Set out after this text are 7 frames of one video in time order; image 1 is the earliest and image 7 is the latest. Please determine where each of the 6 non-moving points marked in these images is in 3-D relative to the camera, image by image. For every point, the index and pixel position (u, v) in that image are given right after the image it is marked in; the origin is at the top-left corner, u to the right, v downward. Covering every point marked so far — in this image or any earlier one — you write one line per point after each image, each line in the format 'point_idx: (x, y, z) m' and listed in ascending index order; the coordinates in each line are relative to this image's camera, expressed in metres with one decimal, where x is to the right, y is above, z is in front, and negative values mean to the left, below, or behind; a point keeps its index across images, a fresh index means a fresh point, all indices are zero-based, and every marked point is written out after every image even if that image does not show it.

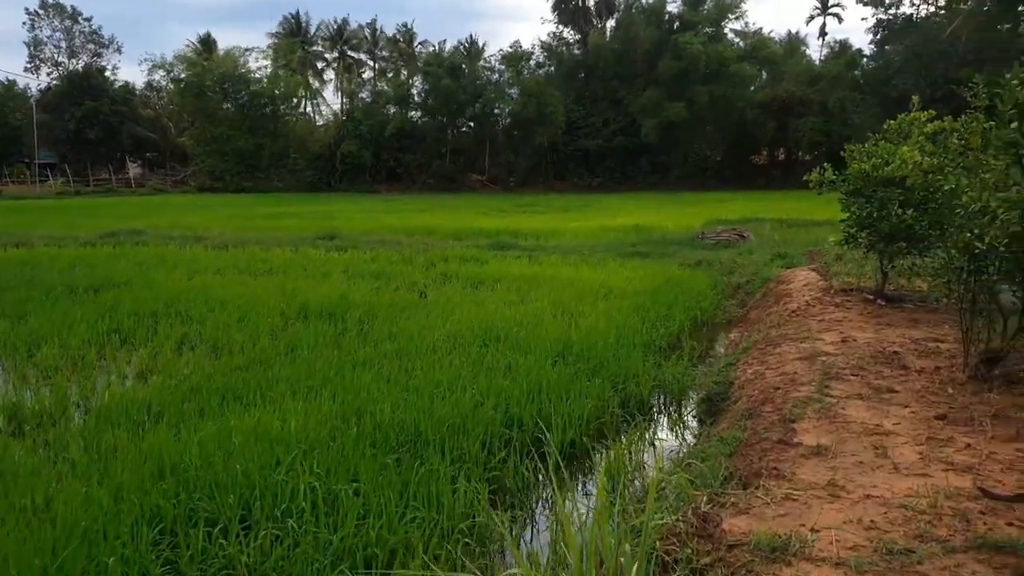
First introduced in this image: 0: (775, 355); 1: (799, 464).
0: (+1.9, -0.5, +6.7) m
1: (+1.3, -0.8, +4.2) m
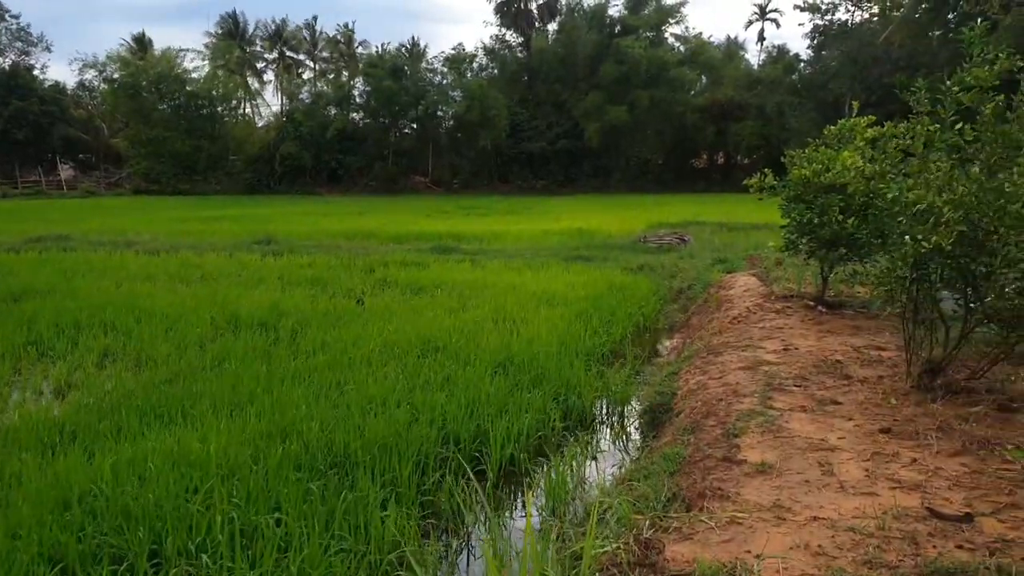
0: (+1.4, -0.5, +6.6) m
1: (+1.0, -0.8, +4.0) m
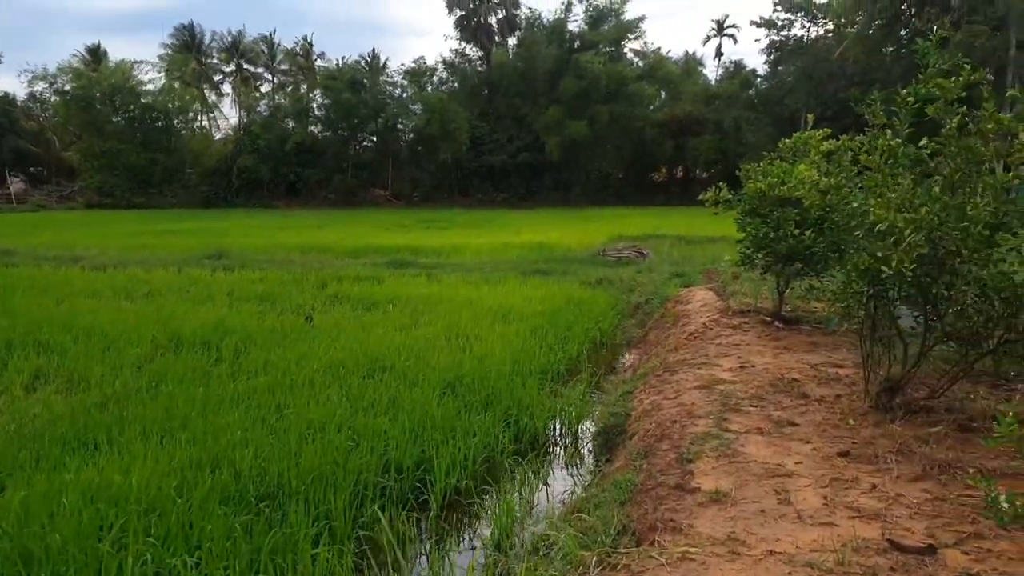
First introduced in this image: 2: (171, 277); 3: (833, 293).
0: (+1.1, -0.6, +6.4) m
1: (+0.8, -0.9, +3.8) m
2: (-5.8, +0.2, +15.9) m
3: (+2.0, 0.0, +5.9) m
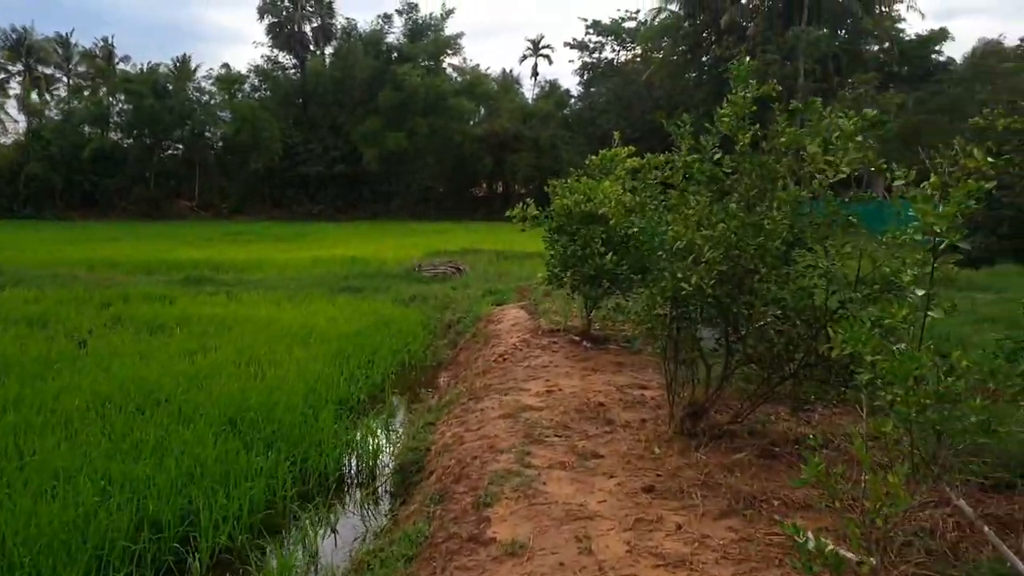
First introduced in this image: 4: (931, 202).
0: (-0.2, -0.8, +5.9) m
1: (-0.1, -1.0, +3.4) m
2: (-8.9, -0.1, +14.1) m
3: (+0.8, -0.2, +5.7) m
4: (+1.4, +0.3, +3.1) m
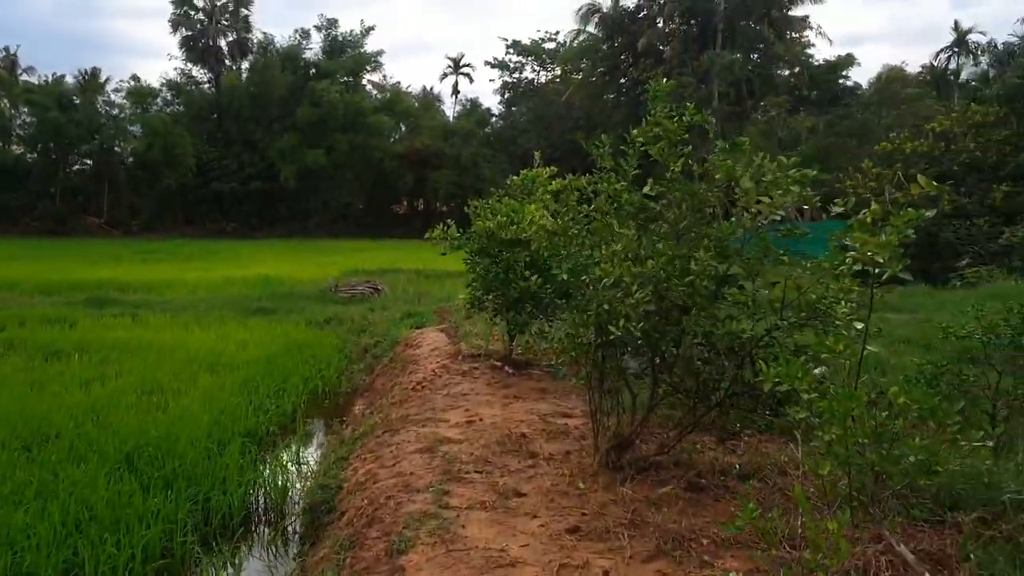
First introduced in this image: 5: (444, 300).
0: (-0.7, -0.9, +5.6) m
1: (-0.4, -1.1, +3.1) m
2: (-10.0, -0.5, +13.0) m
3: (+0.3, -0.3, +5.5) m
4: (+1.1, +0.2, +3.0) m
5: (-1.1, -0.2, +15.2) m
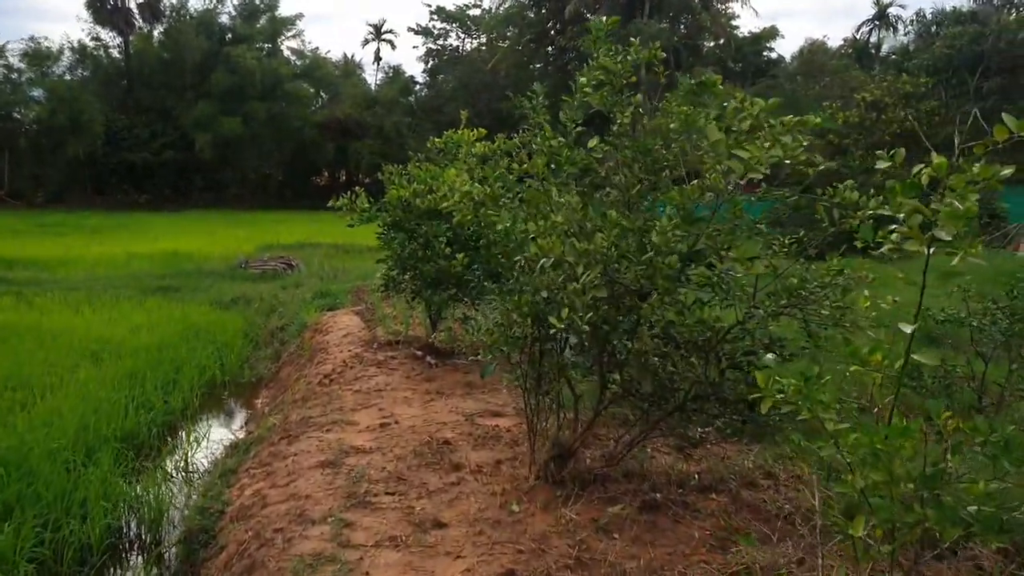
0: (-1.1, -0.9, +4.7) m
1: (-0.6, -1.1, +2.3) m
2: (-11.0, -0.2, +11.3) m
3: (-0.1, -0.2, +4.7) m
4: (+0.9, +0.2, +2.2) m
5: (-2.3, +0.2, +14.2) m
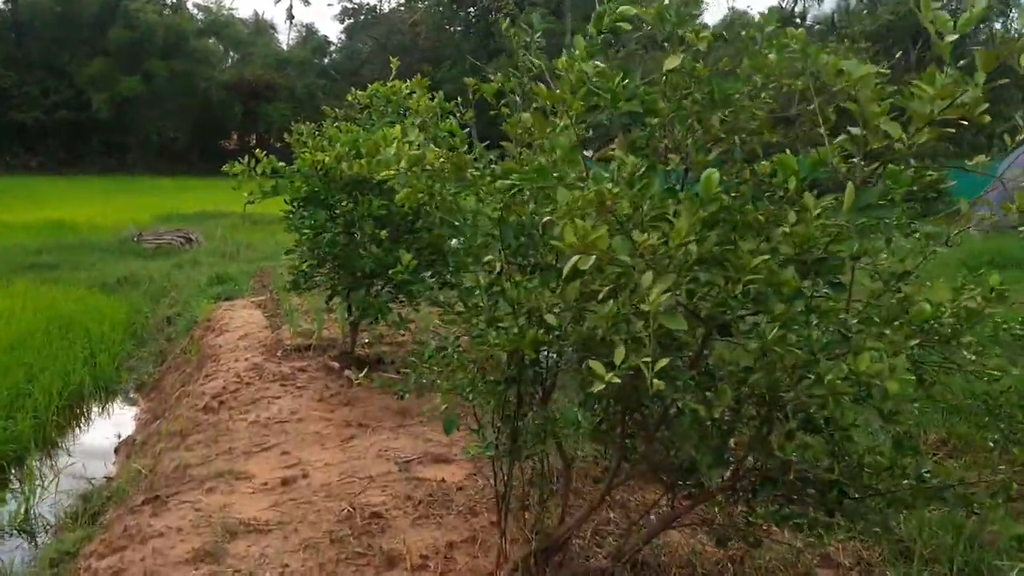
0: (-1.3, -0.9, +3.3) m
1: (-0.5, -1.2, +0.9) m
2: (-11.7, 0.0, +9.0) m
3: (-0.3, -0.3, +3.3) m
4: (+1.0, +0.1, +0.9) m
5: (-3.3, +0.5, +12.7) m
